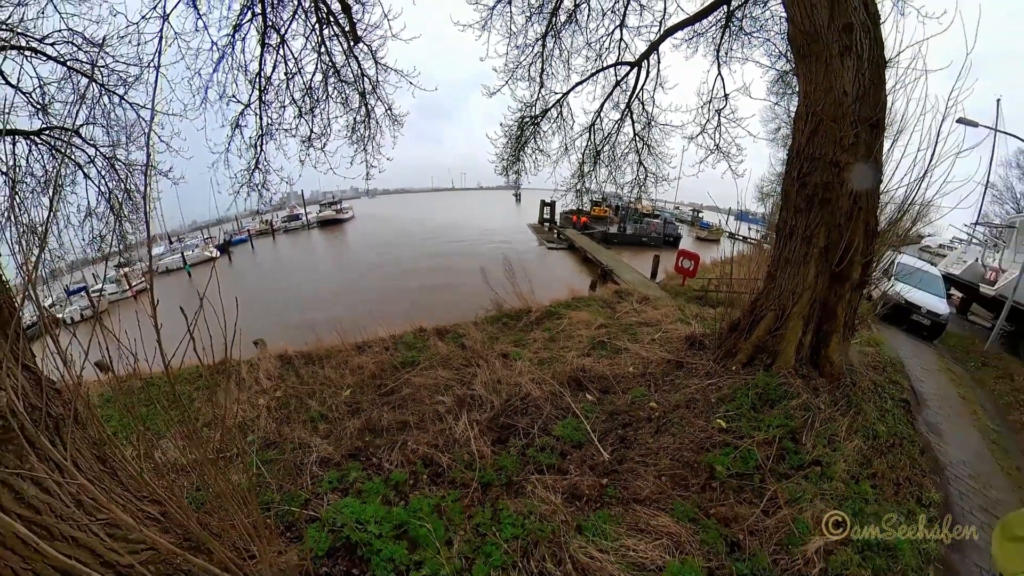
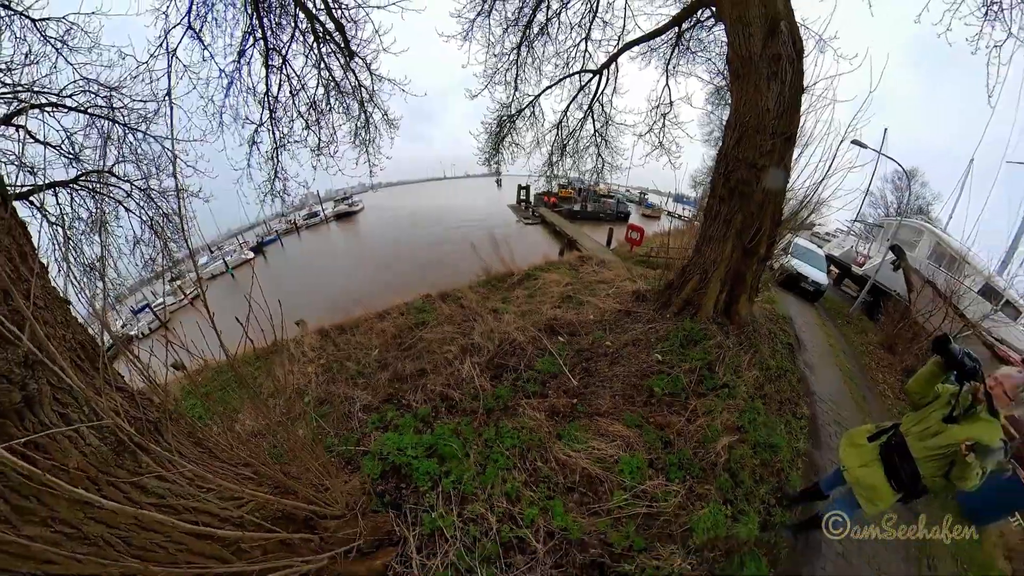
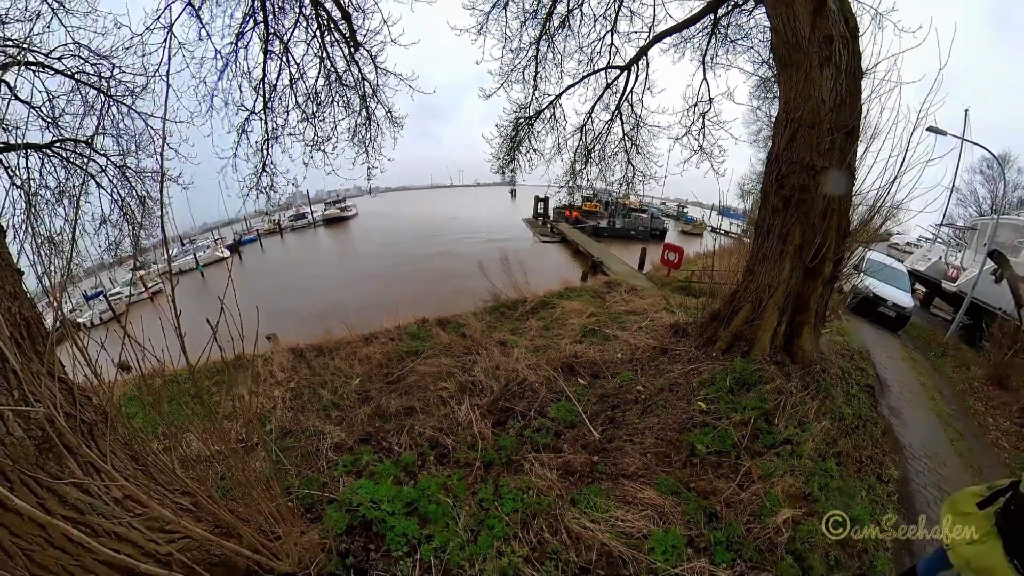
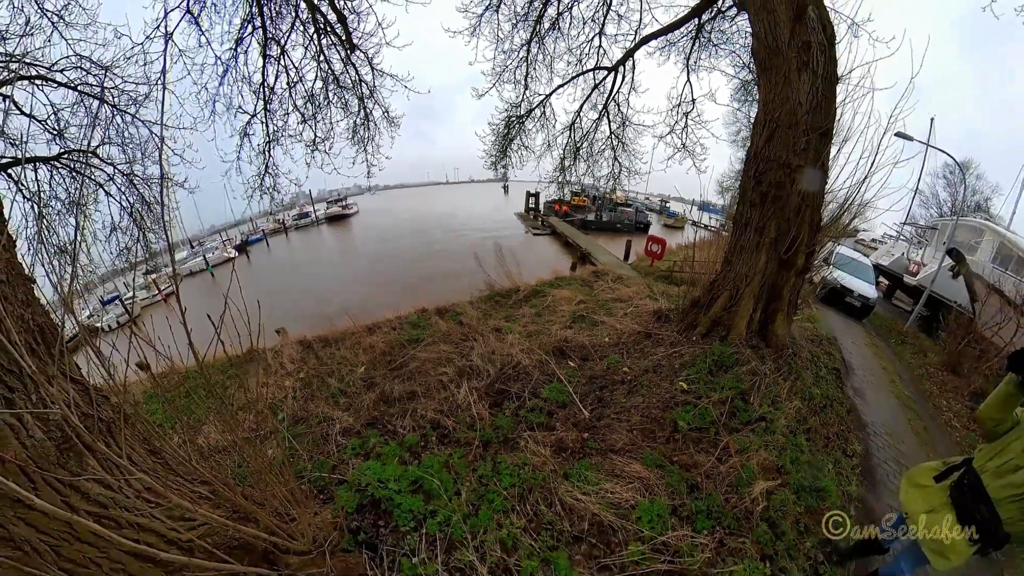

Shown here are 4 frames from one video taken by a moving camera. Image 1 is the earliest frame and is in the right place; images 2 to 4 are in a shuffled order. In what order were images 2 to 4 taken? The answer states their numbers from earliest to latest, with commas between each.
3, 4, 2
